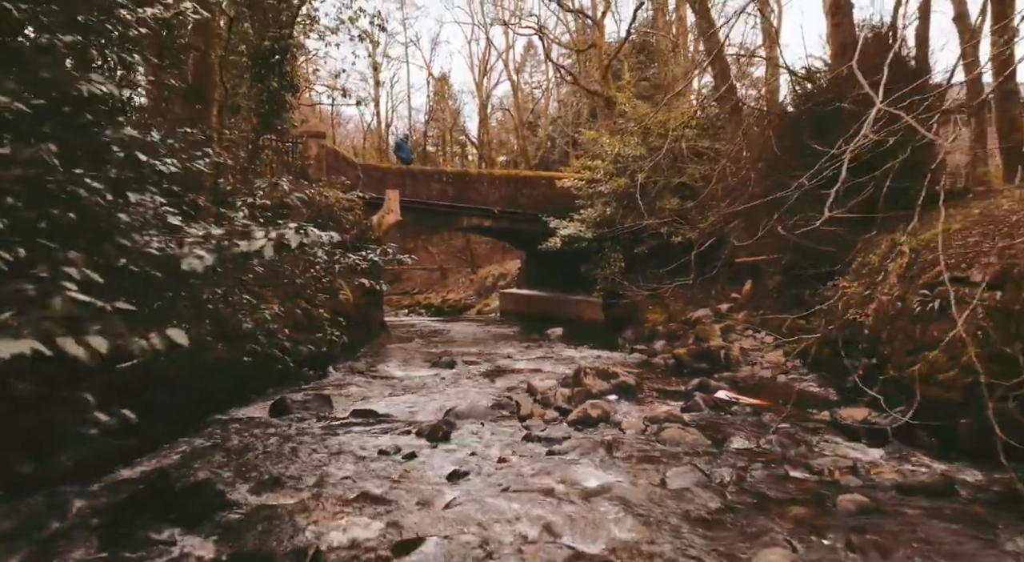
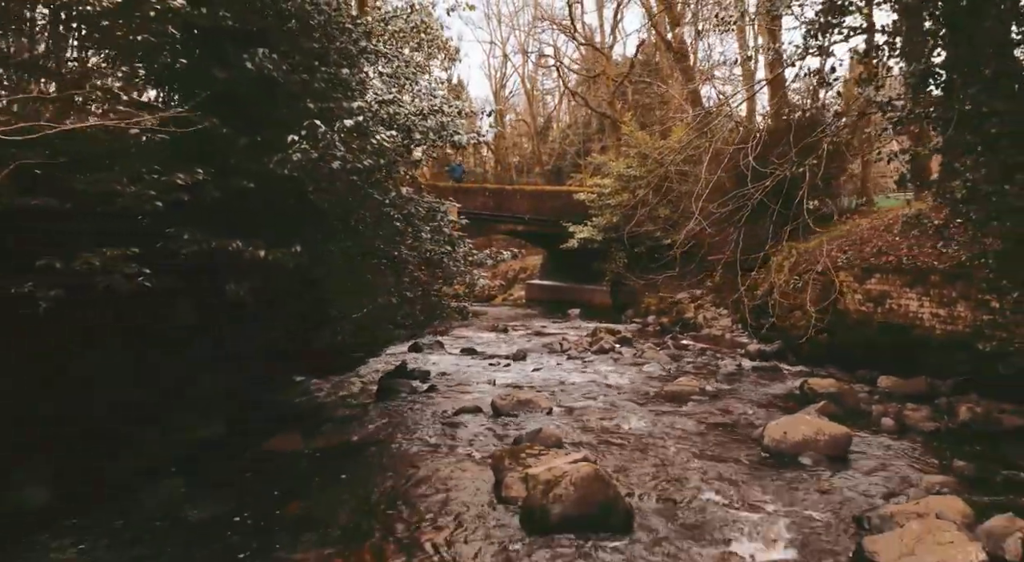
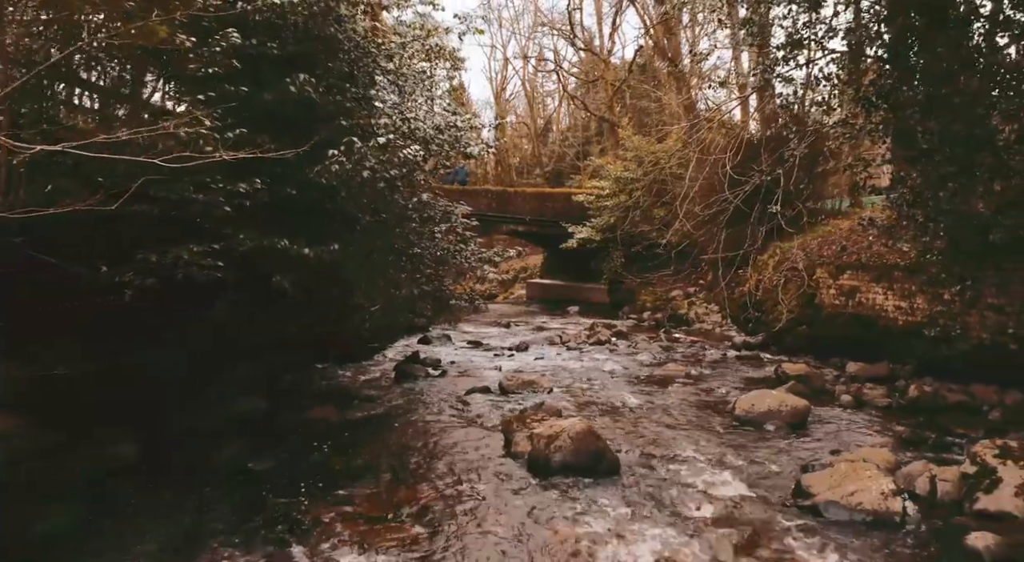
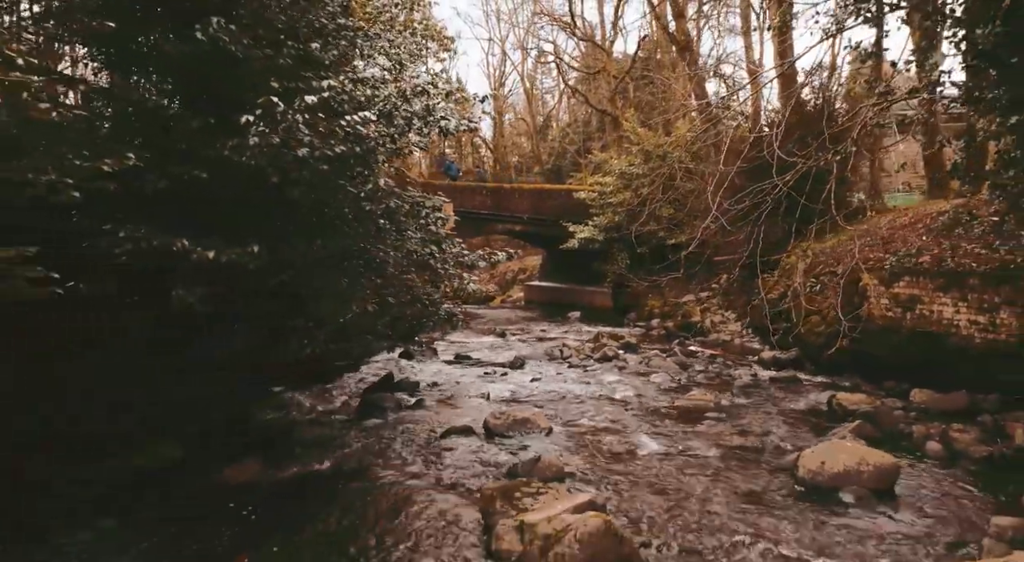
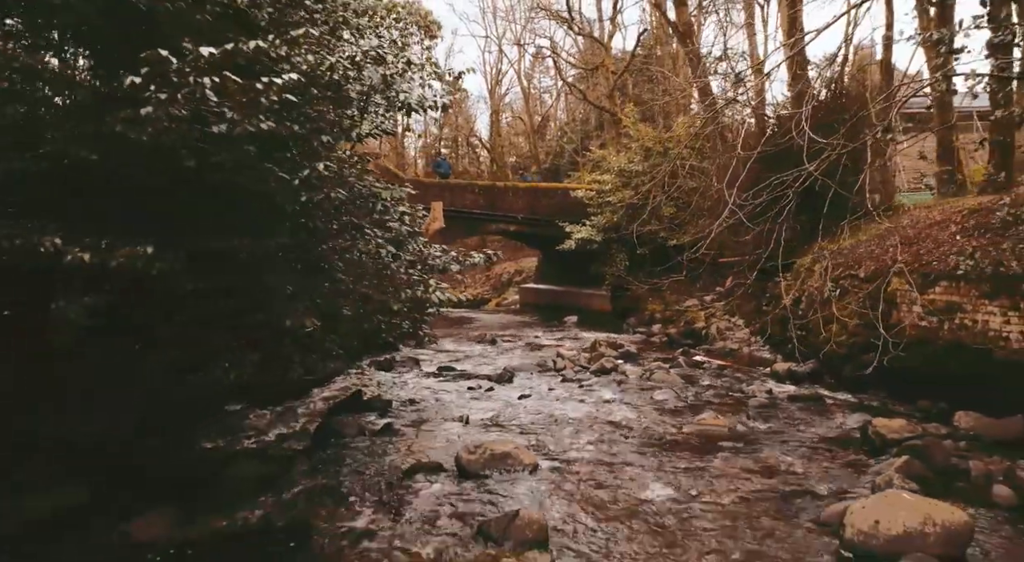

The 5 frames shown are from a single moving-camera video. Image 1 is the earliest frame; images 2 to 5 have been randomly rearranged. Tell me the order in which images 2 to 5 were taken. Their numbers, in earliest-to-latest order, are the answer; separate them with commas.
5, 4, 2, 3
